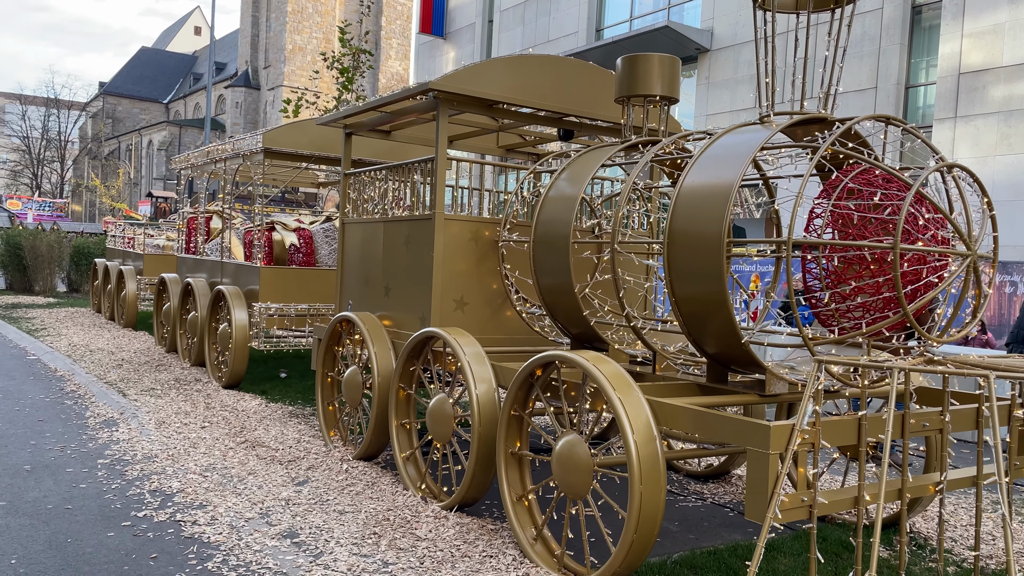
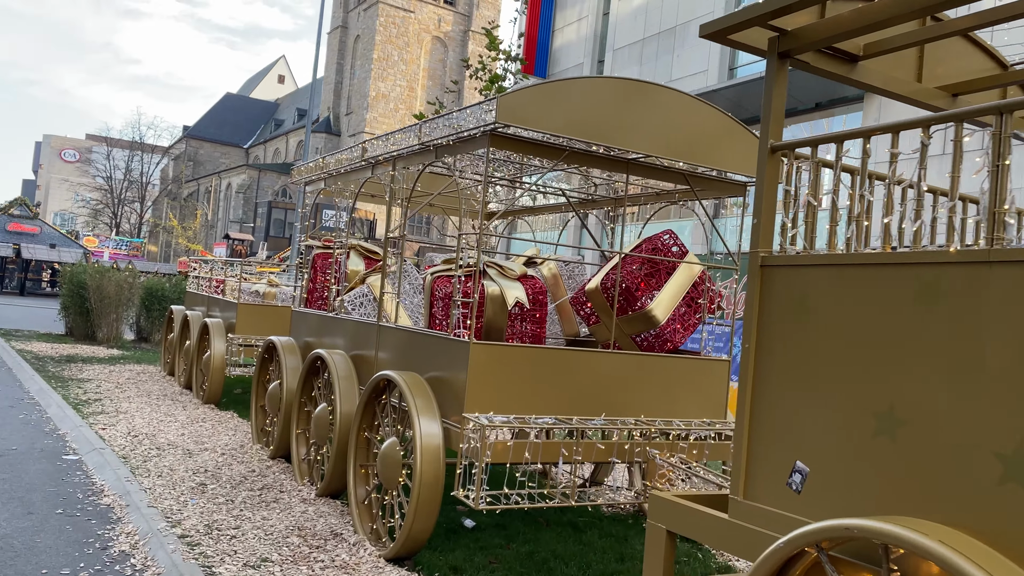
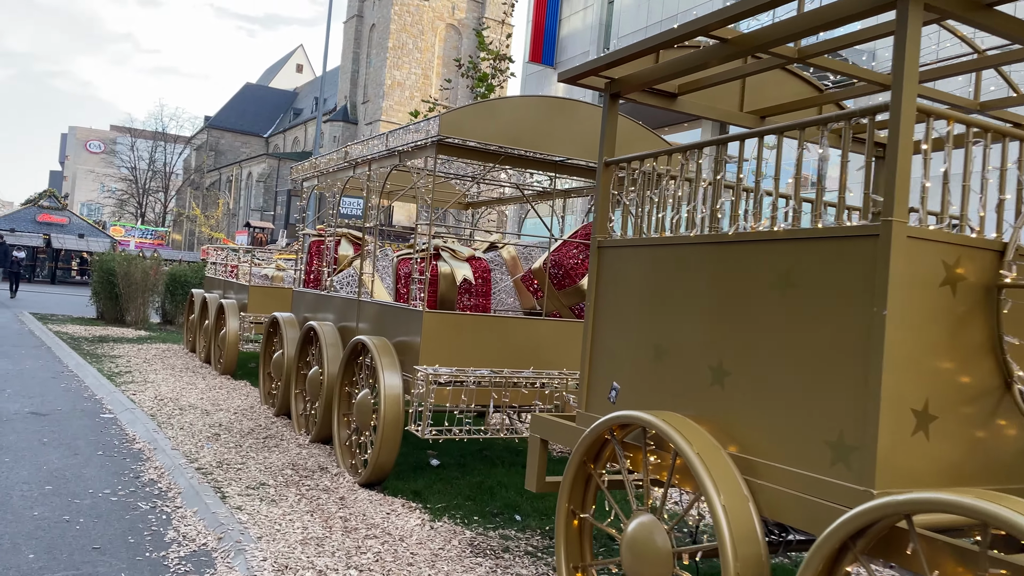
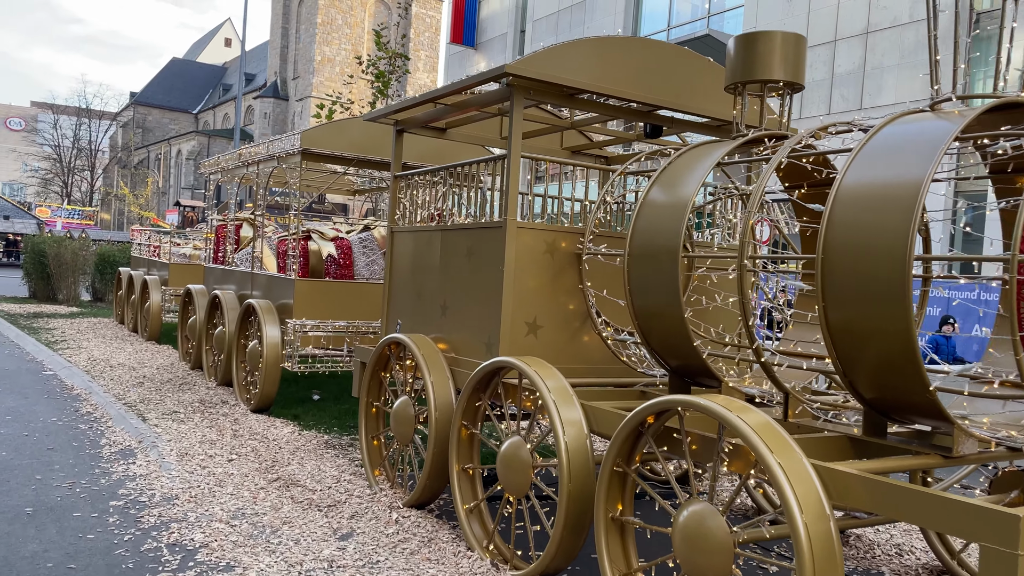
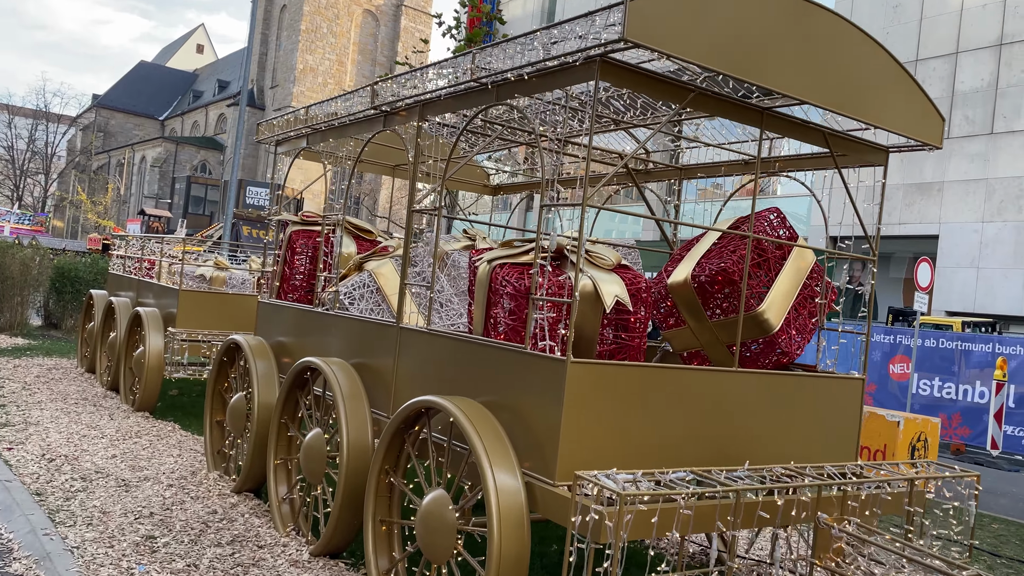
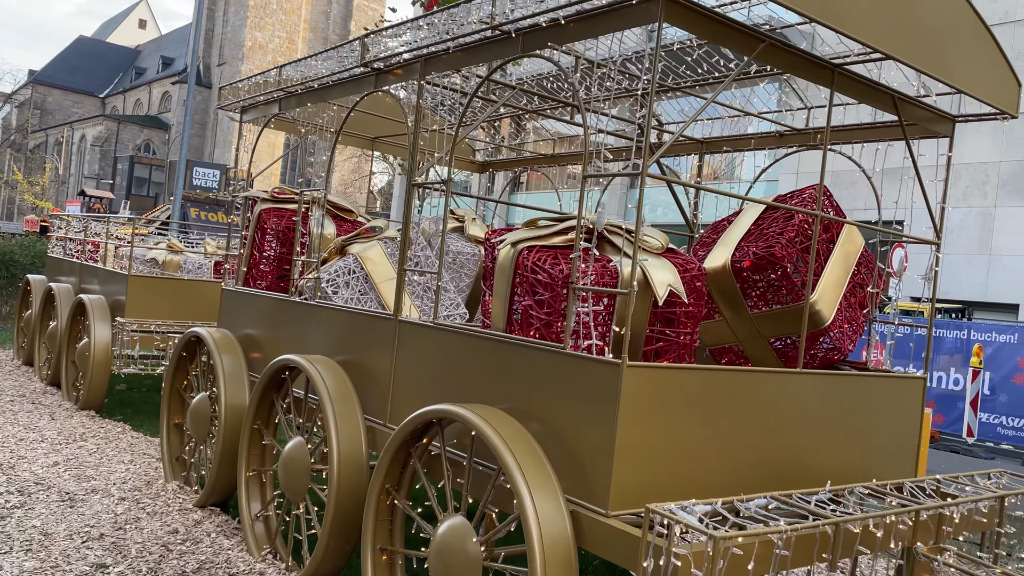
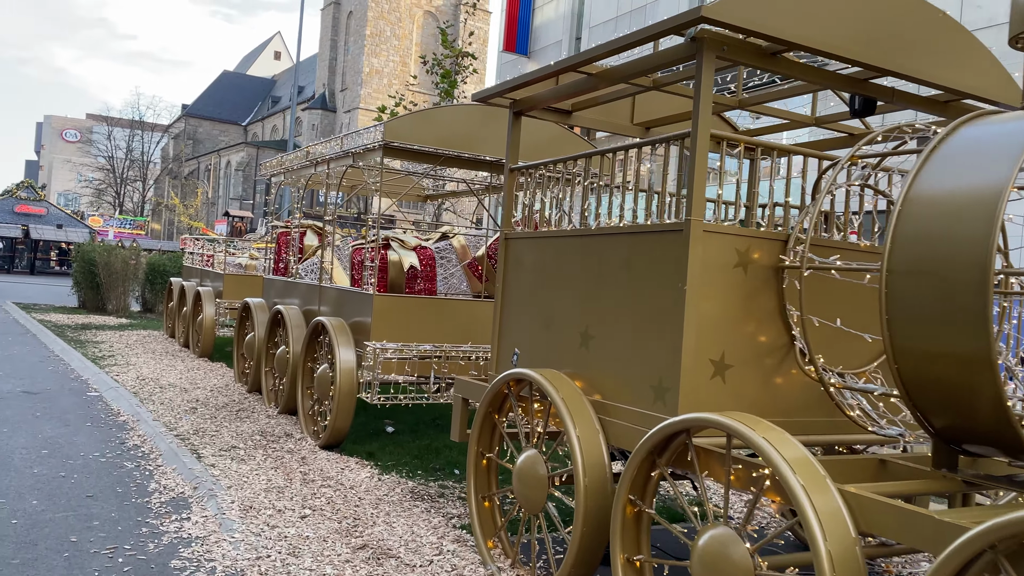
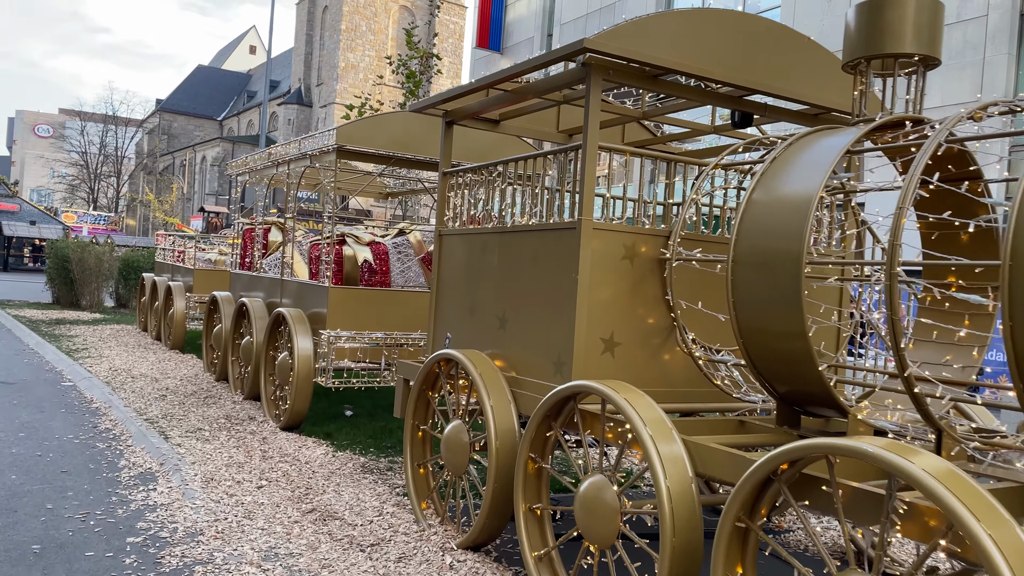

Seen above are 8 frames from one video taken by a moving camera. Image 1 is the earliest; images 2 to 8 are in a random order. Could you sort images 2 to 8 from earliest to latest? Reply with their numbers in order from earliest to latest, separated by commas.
4, 8, 7, 3, 2, 5, 6
